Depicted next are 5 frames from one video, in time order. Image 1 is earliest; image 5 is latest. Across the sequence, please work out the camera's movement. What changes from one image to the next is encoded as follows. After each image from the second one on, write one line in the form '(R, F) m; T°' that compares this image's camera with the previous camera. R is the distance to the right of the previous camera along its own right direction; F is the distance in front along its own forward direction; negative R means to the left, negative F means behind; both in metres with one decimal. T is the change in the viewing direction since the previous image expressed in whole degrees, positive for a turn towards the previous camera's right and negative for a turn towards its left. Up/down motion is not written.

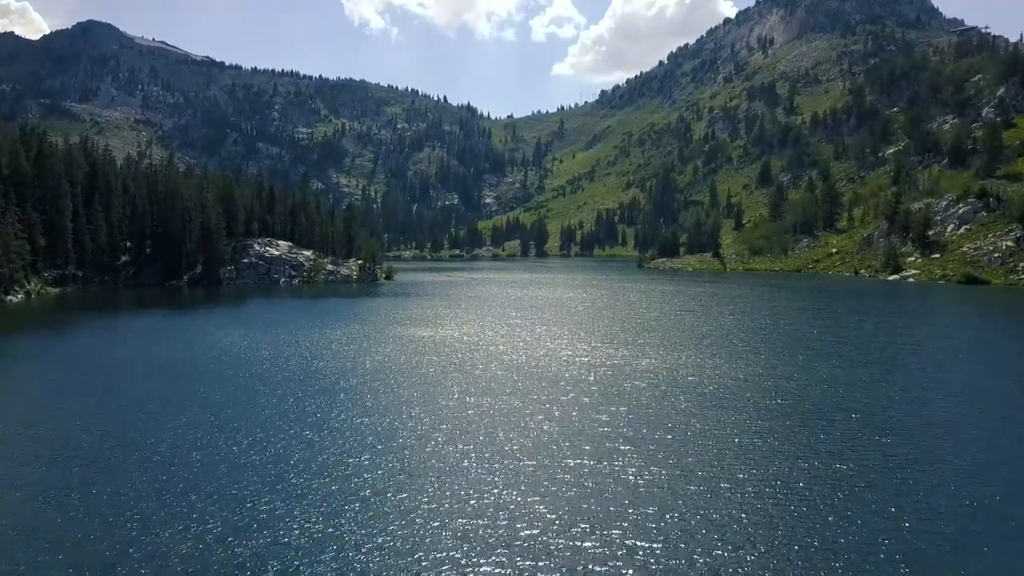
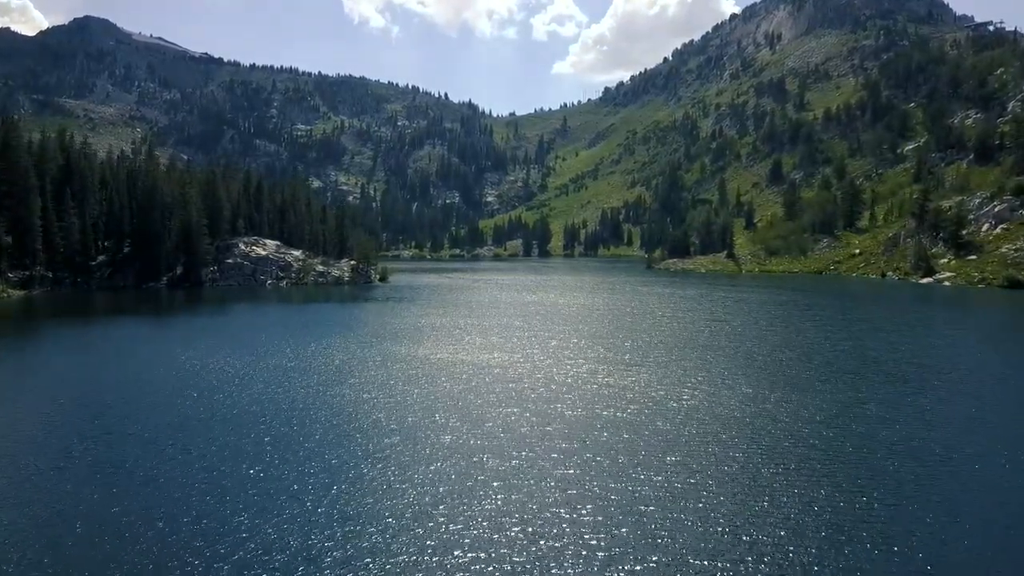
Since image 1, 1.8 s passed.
(-0.5, +9.1) m; 0°
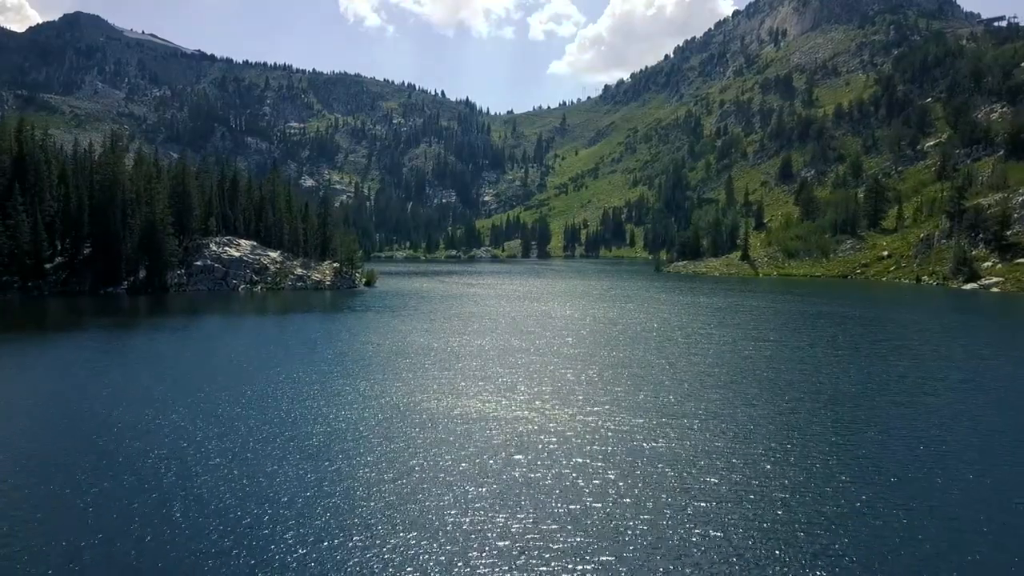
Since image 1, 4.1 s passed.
(-0.5, +12.0) m; 0°
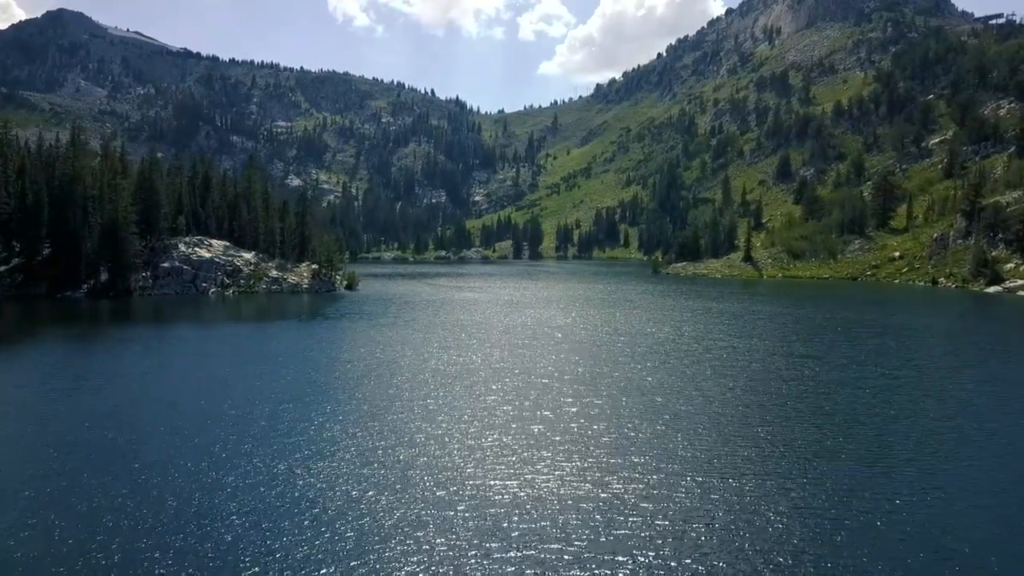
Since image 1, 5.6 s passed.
(-0.3, +7.8) m; +1°
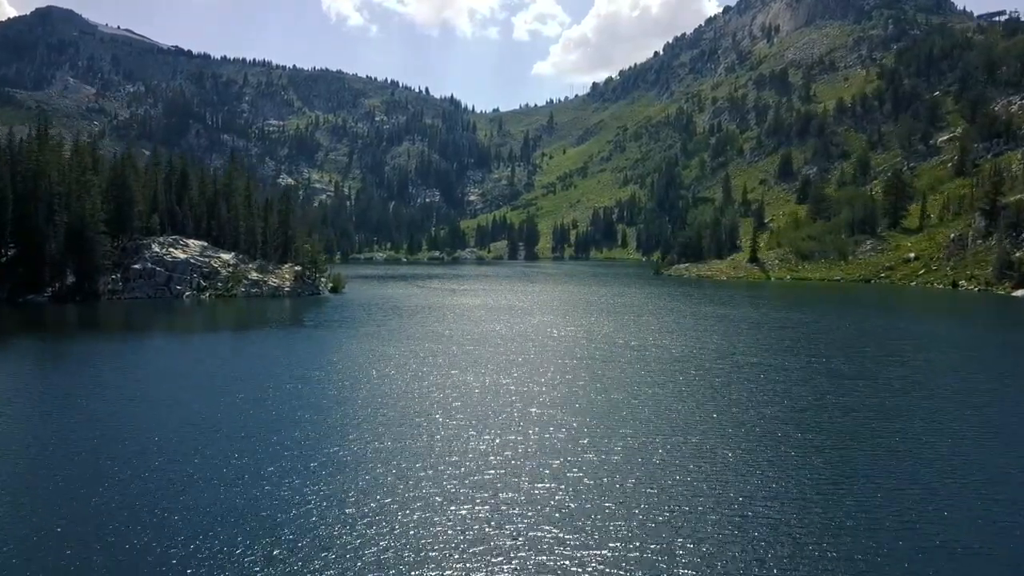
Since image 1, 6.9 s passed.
(-0.3, +6.6) m; 0°
